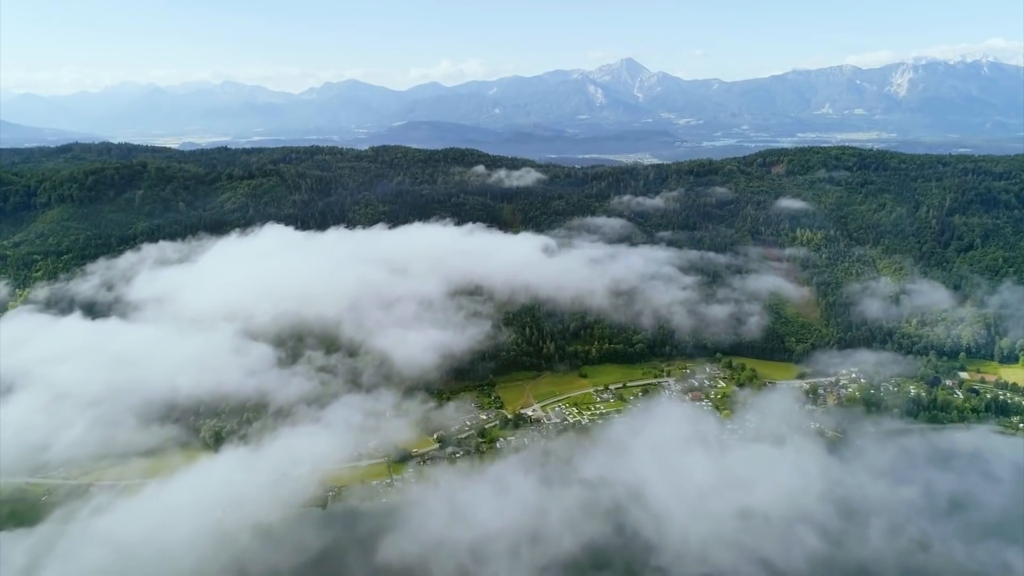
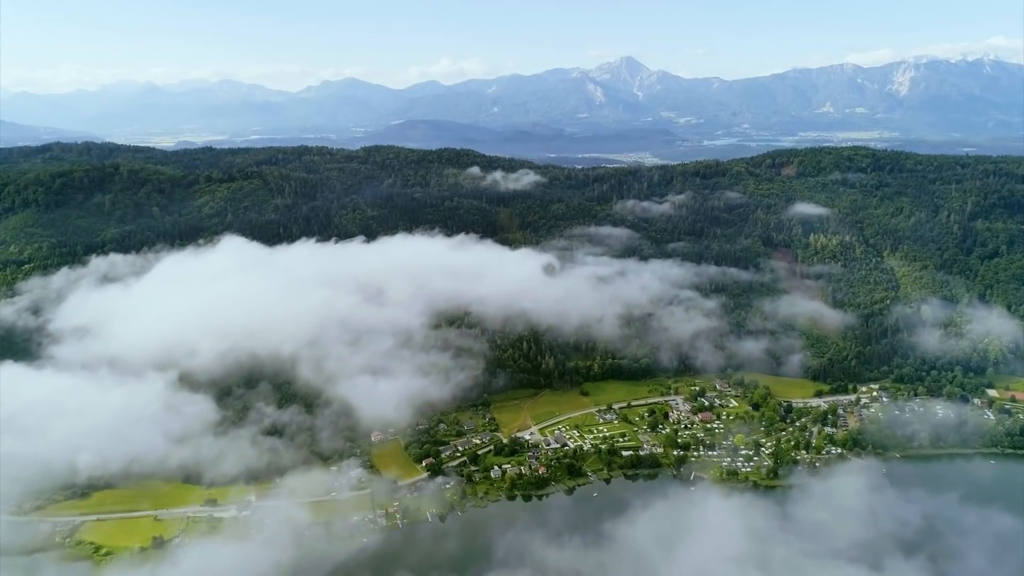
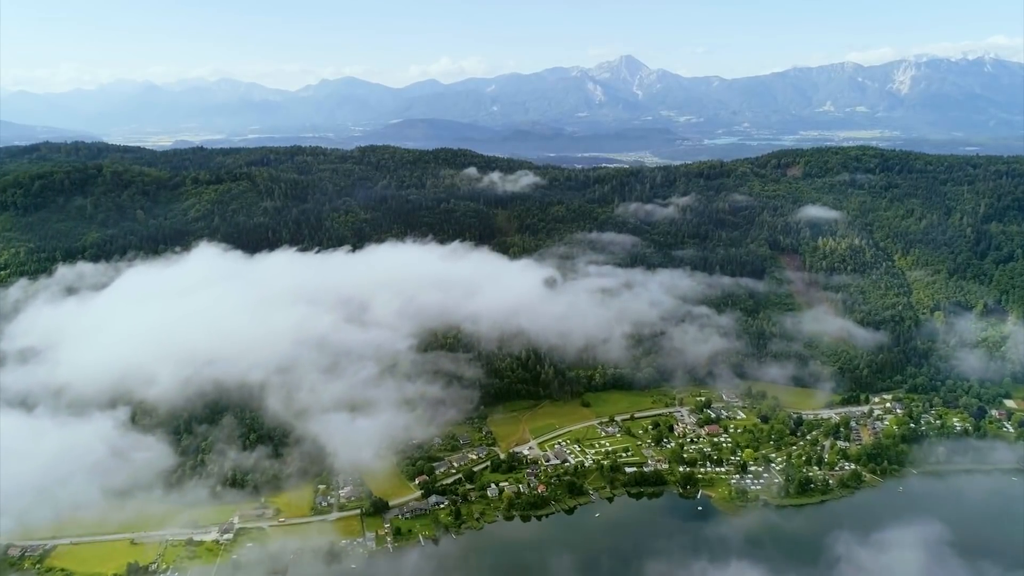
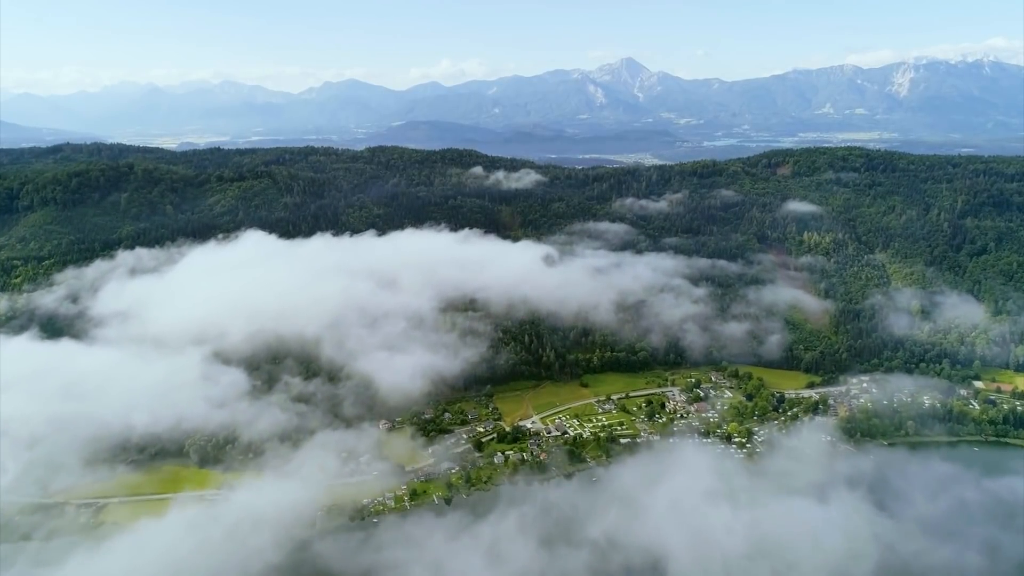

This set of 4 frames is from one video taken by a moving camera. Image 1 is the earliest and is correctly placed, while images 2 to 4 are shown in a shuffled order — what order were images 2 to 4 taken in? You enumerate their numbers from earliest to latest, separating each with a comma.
4, 2, 3
